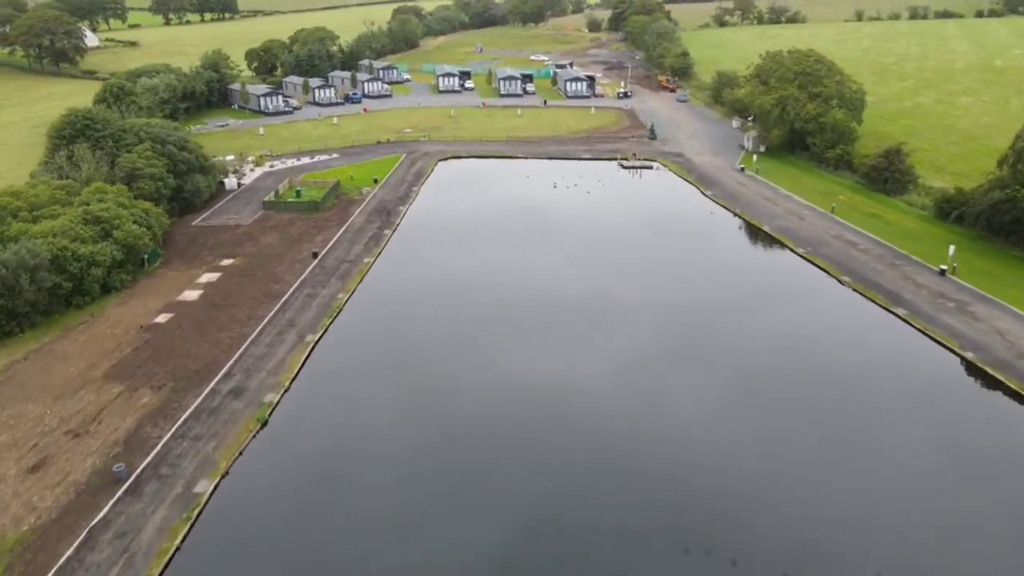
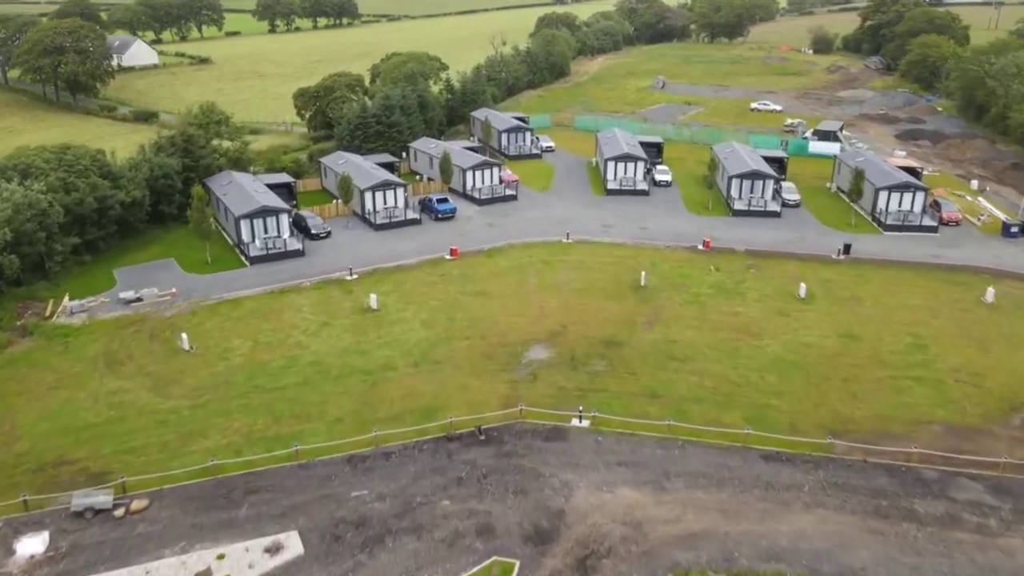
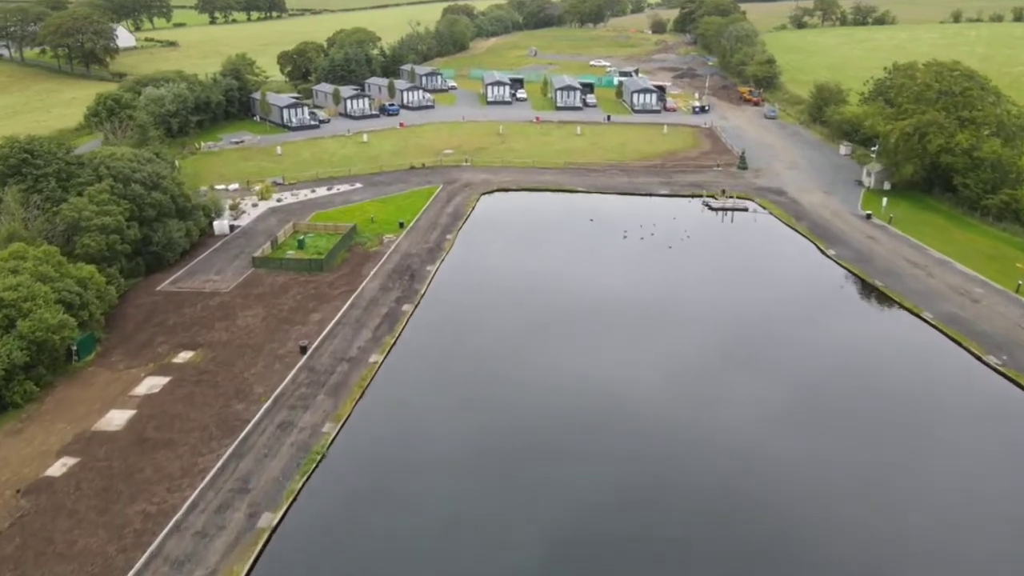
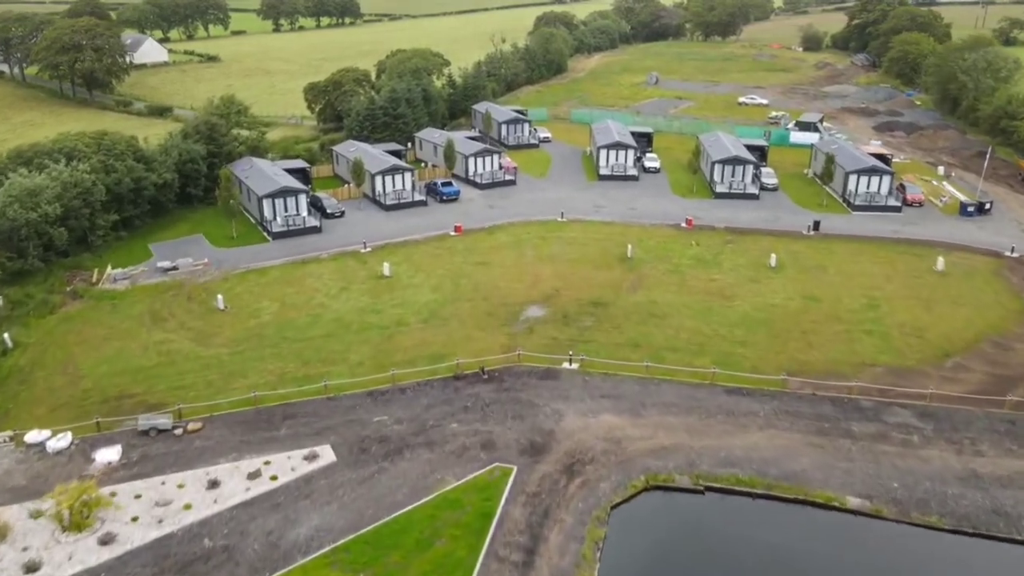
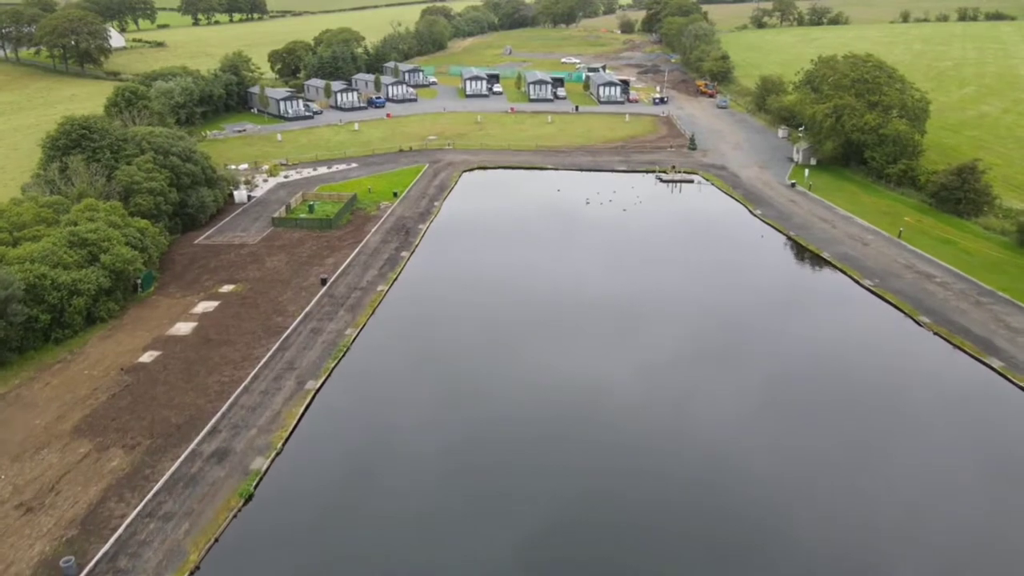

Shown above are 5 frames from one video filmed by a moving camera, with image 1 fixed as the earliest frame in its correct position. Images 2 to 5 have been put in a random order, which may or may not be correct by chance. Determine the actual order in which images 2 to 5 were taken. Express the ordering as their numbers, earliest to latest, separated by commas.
5, 3, 4, 2
